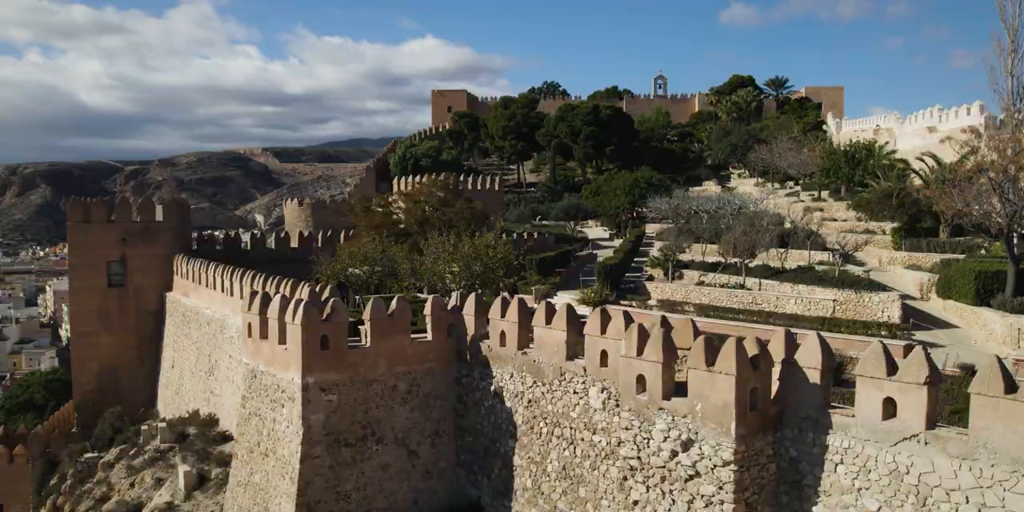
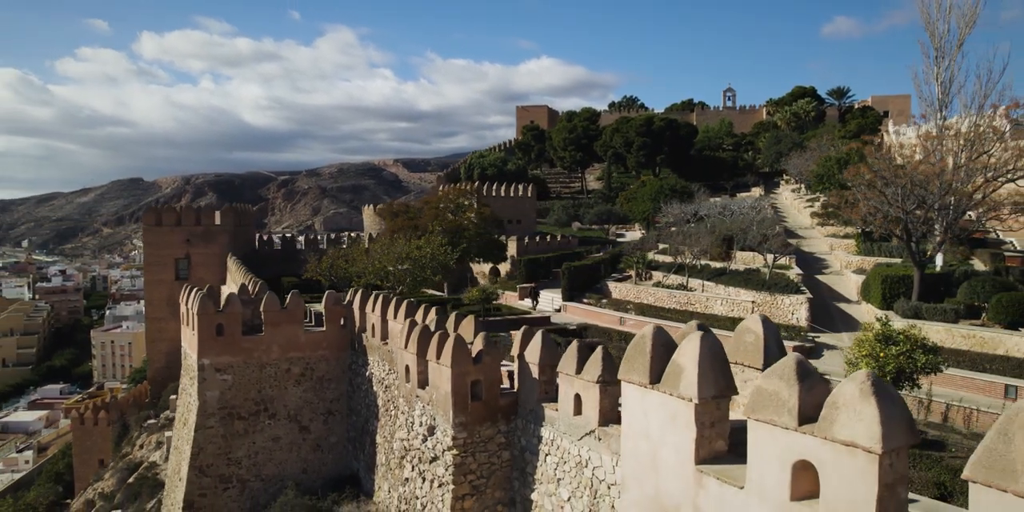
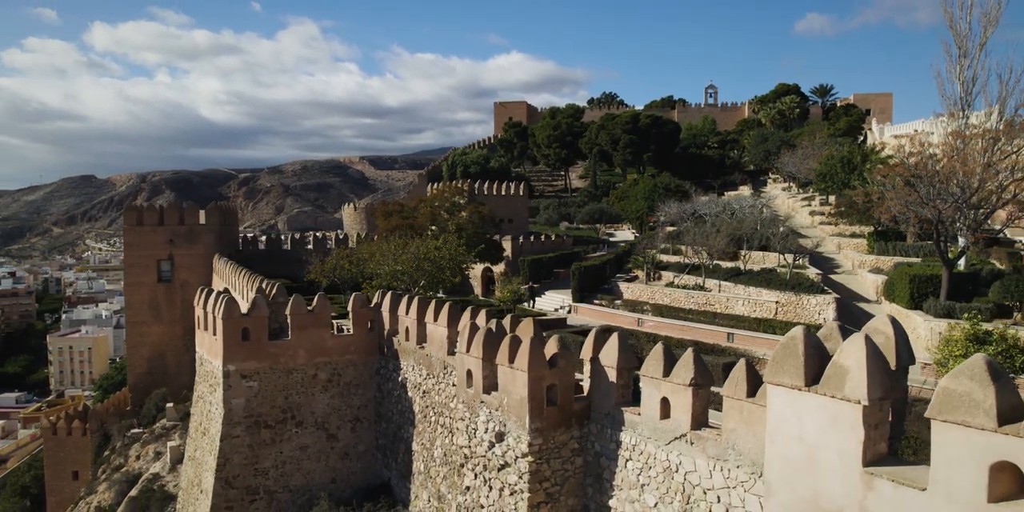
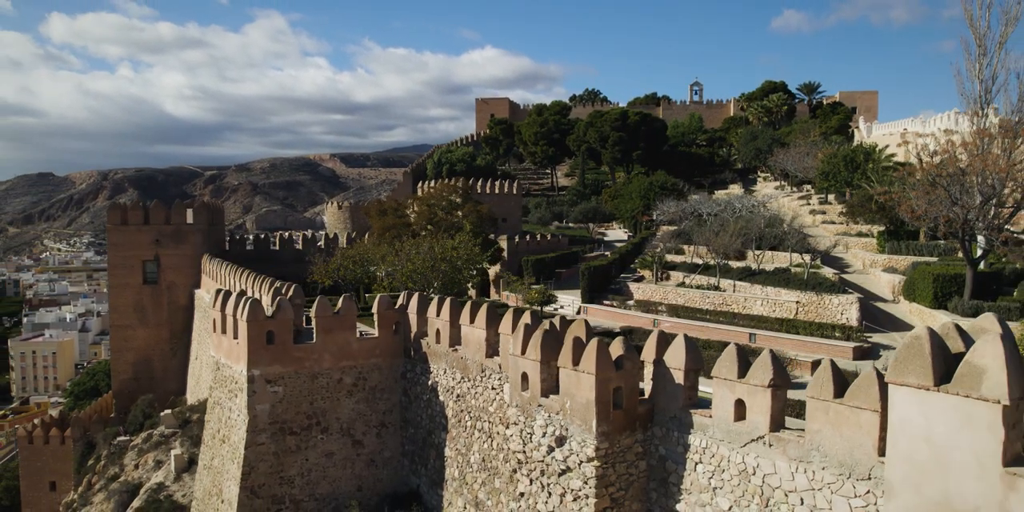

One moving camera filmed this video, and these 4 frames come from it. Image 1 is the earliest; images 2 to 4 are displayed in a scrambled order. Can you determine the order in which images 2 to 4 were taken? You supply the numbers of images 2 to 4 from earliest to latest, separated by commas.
4, 3, 2
